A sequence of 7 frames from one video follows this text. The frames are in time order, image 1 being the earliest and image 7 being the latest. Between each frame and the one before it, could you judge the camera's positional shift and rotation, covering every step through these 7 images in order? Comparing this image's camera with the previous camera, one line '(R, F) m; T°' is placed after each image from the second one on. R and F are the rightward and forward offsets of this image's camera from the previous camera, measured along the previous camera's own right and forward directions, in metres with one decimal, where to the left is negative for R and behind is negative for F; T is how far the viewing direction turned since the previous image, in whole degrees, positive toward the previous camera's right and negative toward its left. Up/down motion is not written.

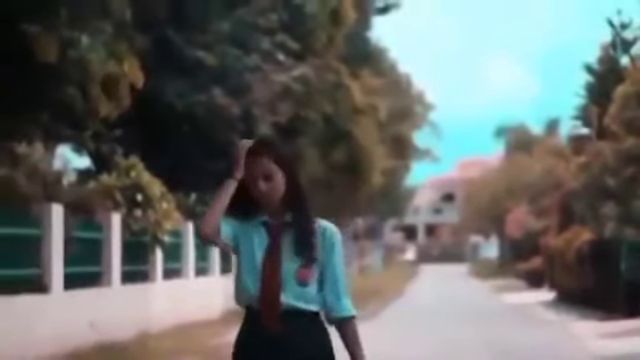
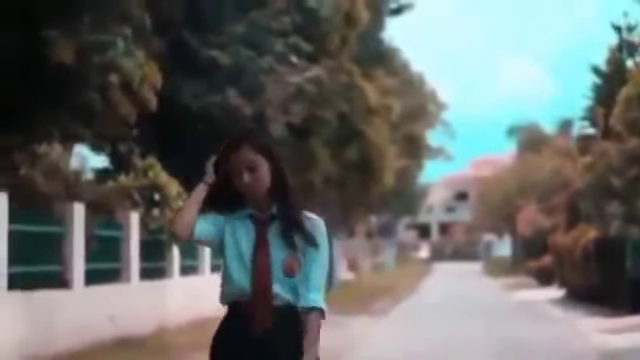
(0.0, -0.3) m; -1°
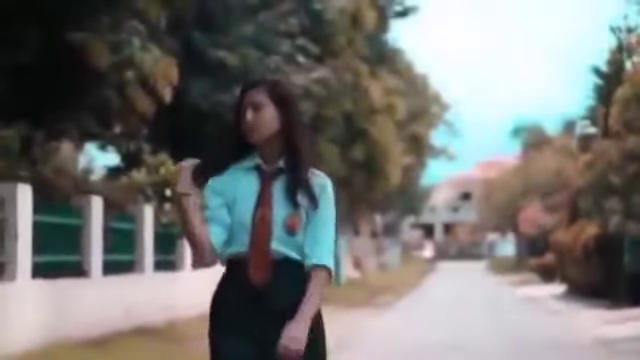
(0.0, -0.4) m; 0°
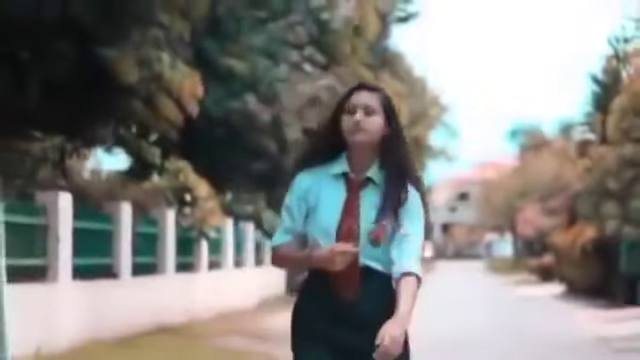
(-0.1, -0.5) m; 0°
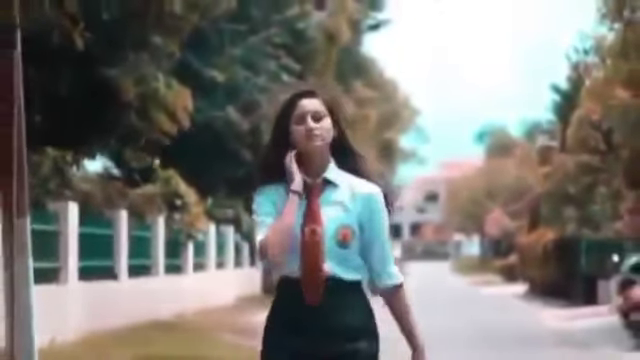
(-0.1, -0.8) m; +1°
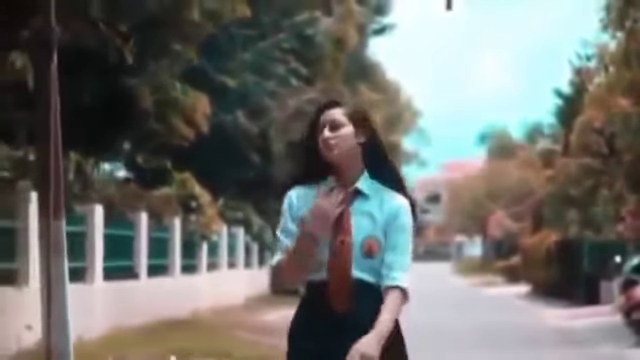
(-0.1, -0.4) m; 0°
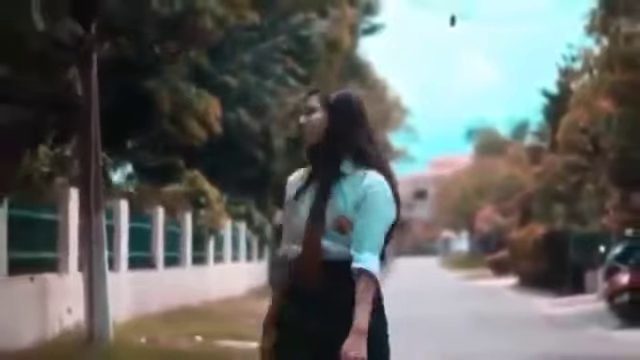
(-0.1, -0.7) m; +1°
